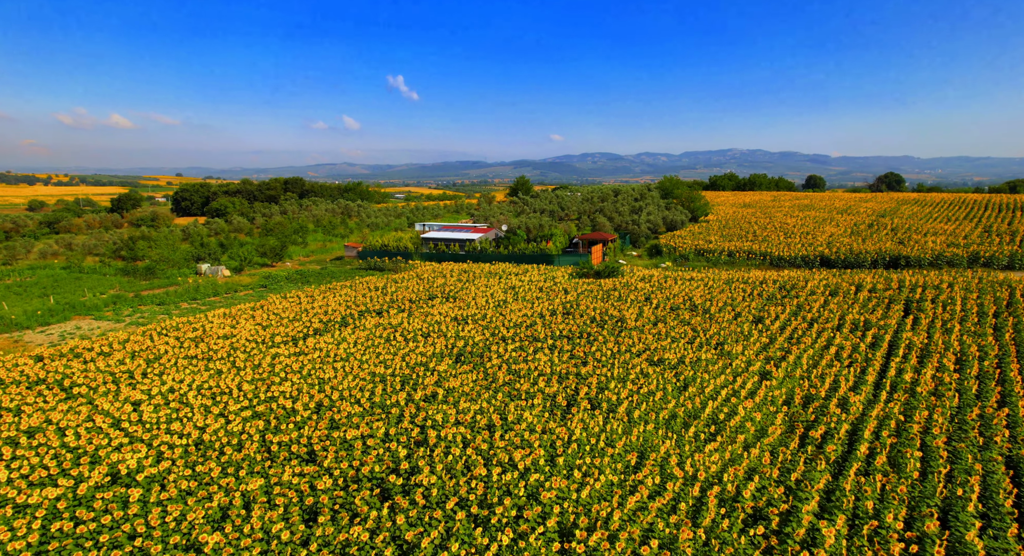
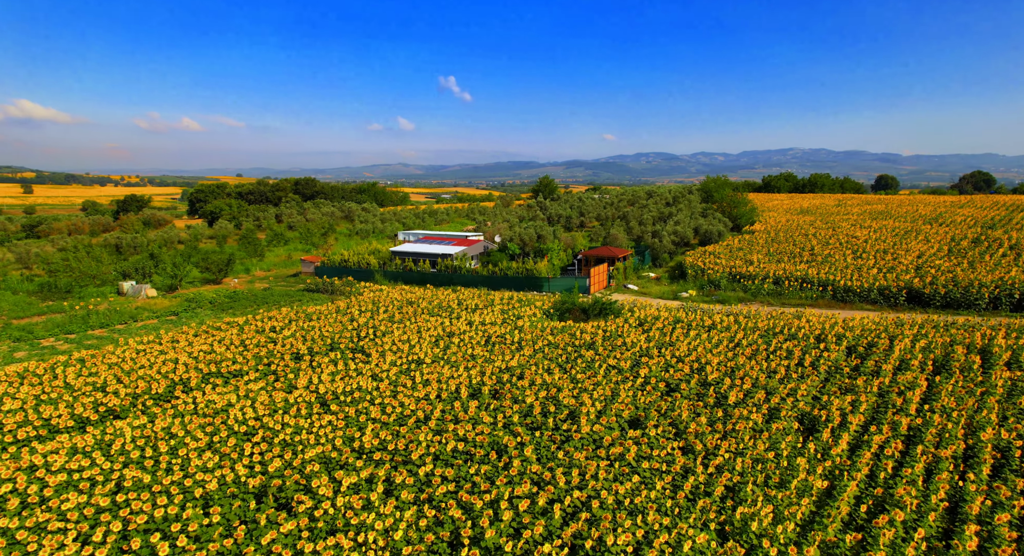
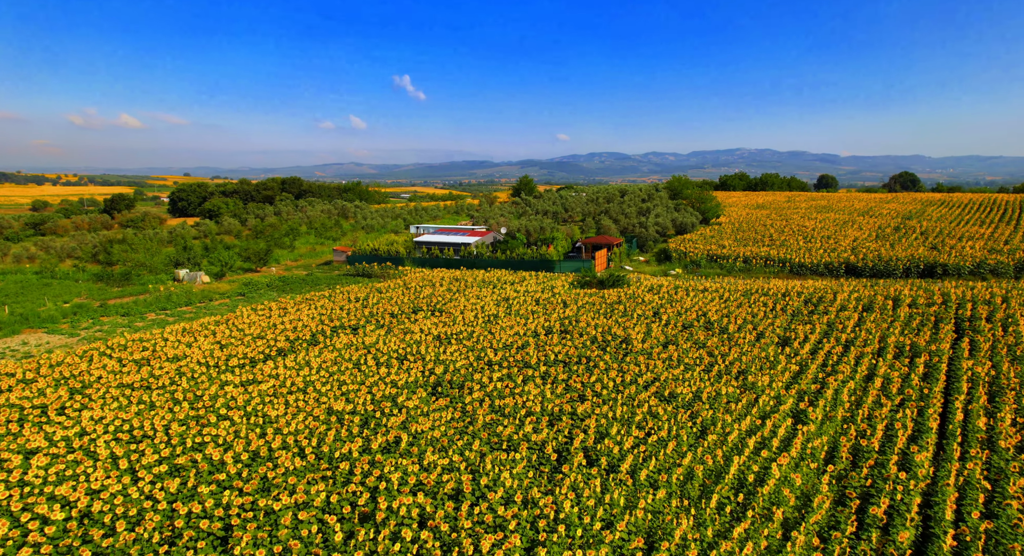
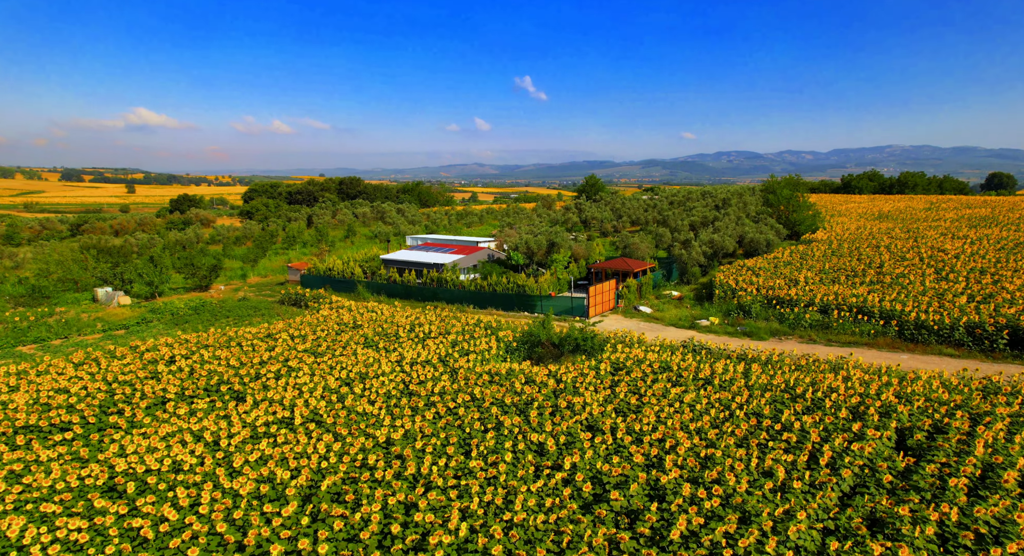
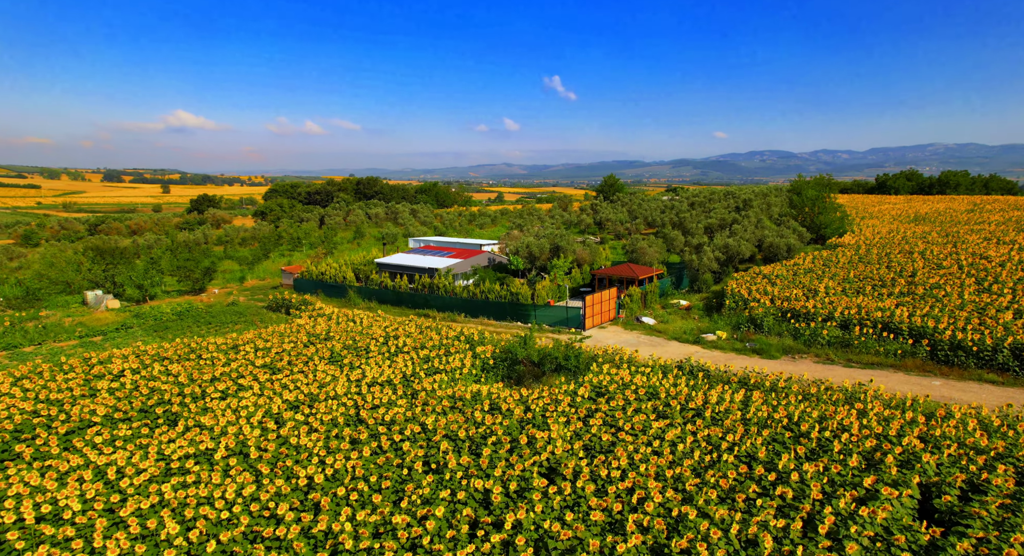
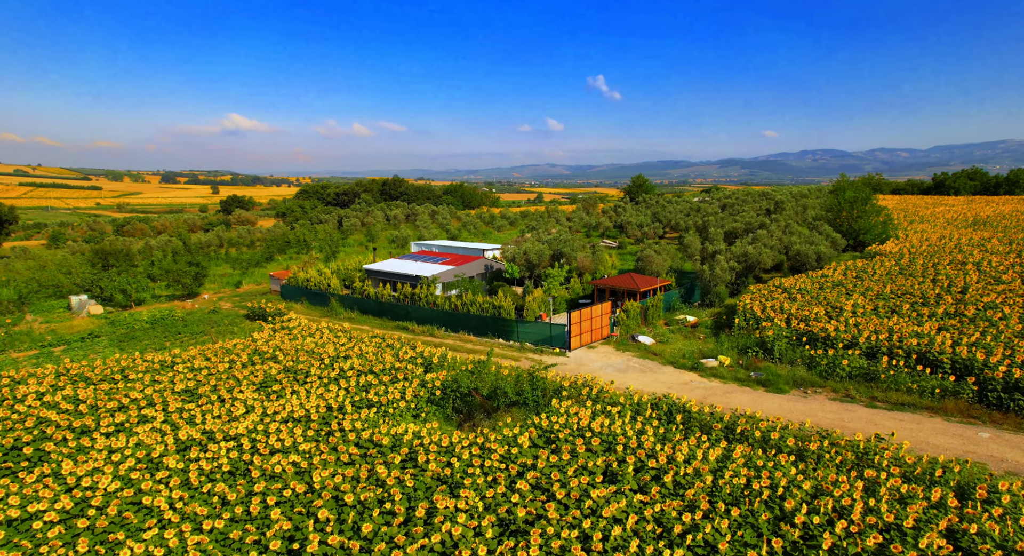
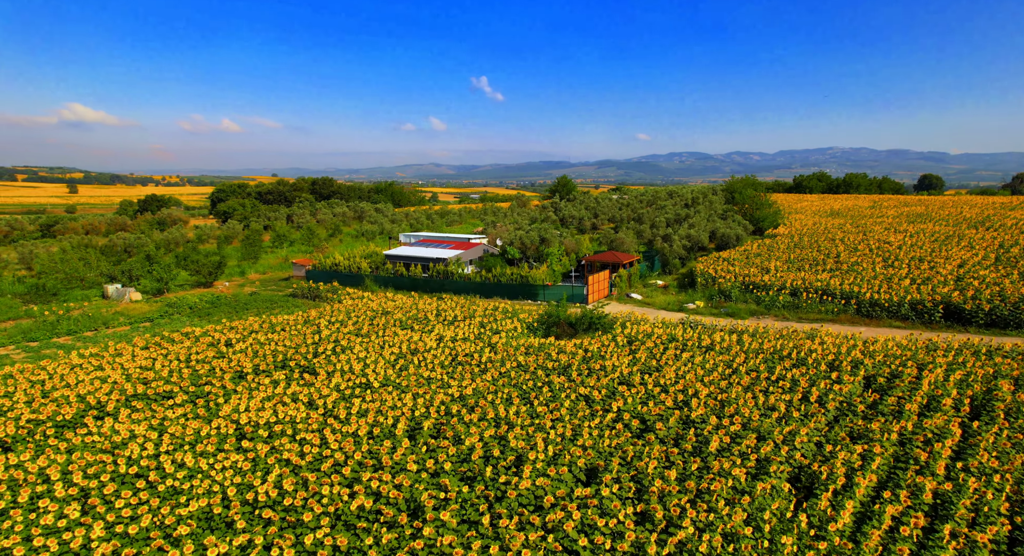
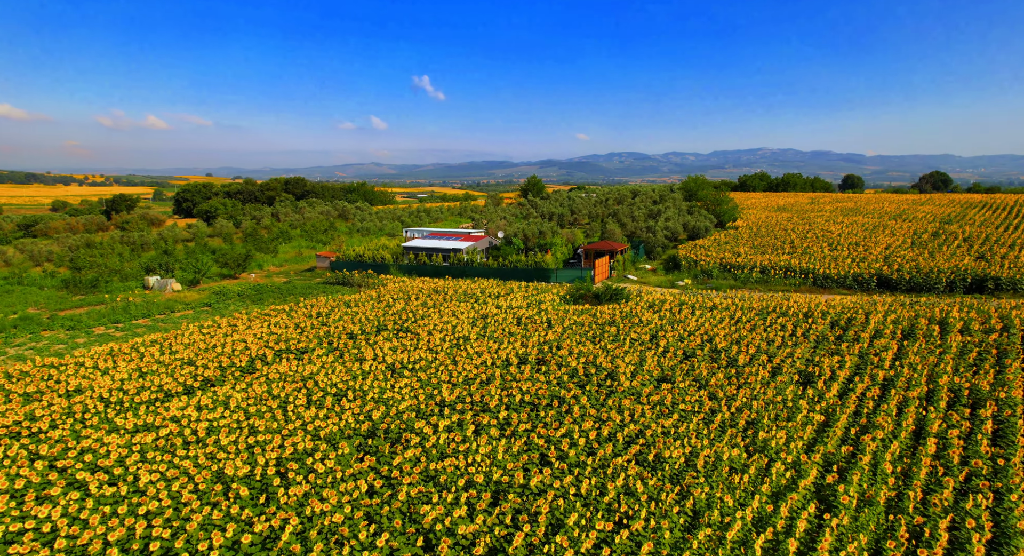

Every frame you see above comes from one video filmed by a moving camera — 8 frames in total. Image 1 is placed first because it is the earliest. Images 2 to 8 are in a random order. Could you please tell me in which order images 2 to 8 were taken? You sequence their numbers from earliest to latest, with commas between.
3, 8, 2, 7, 4, 5, 6
